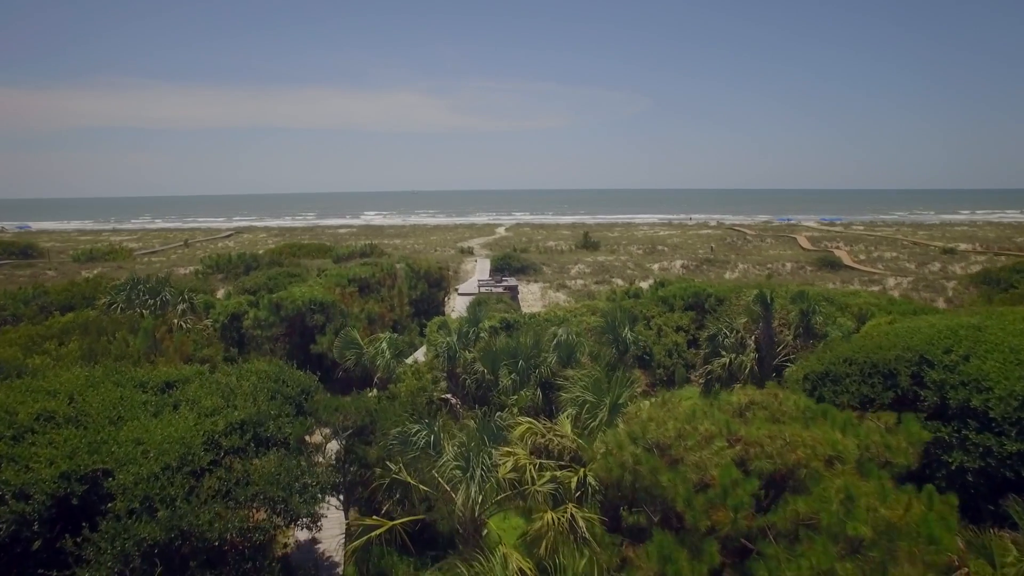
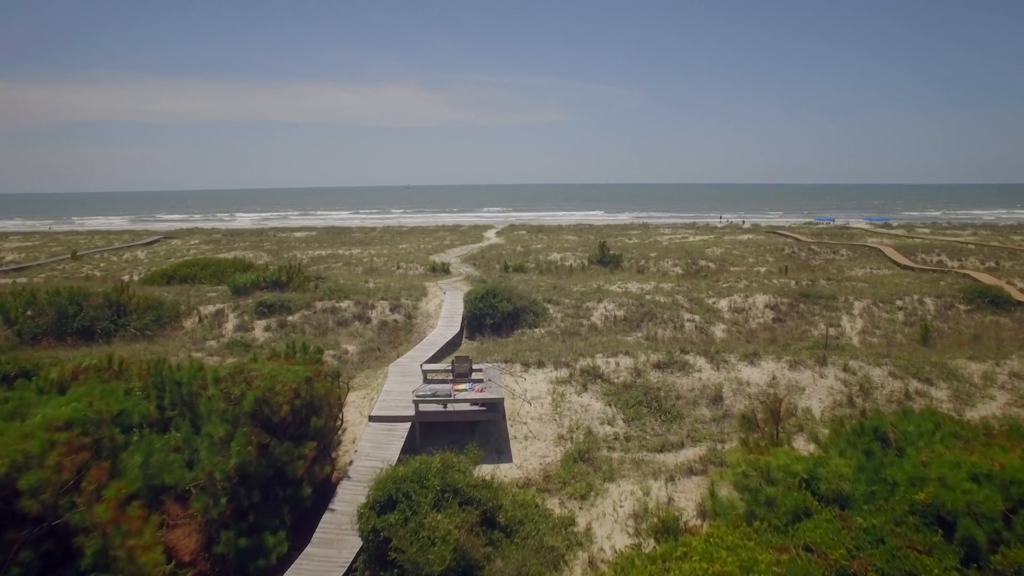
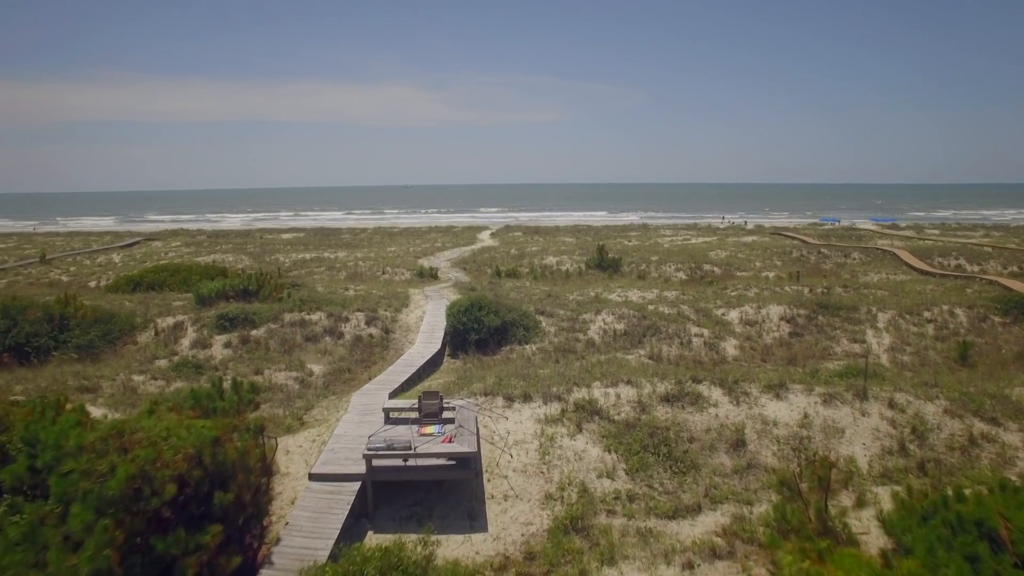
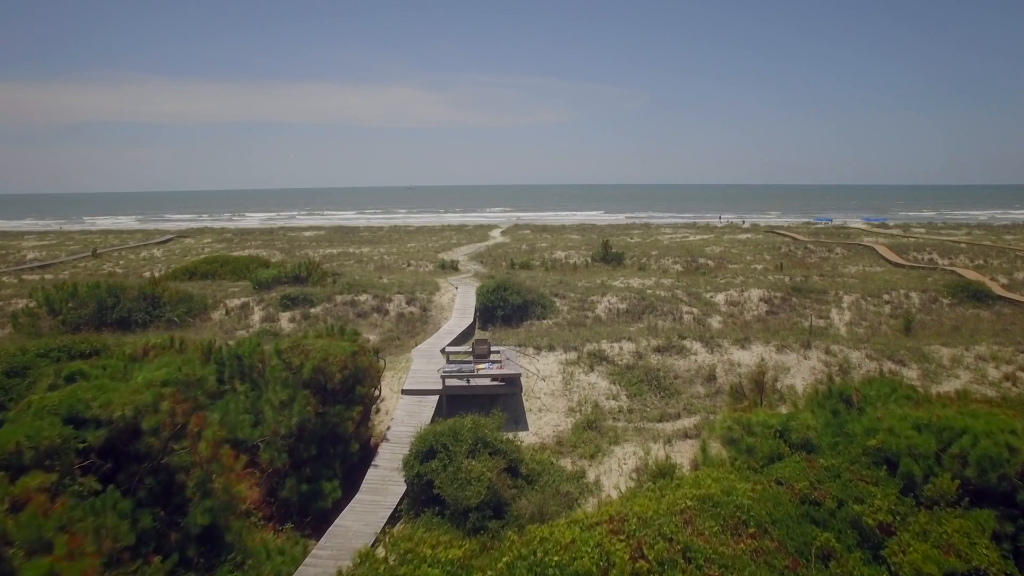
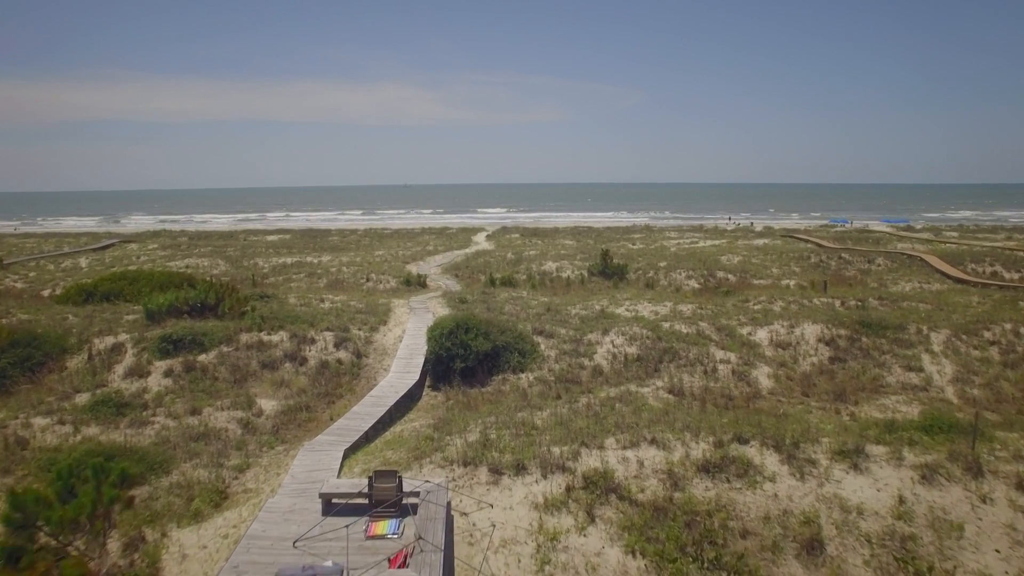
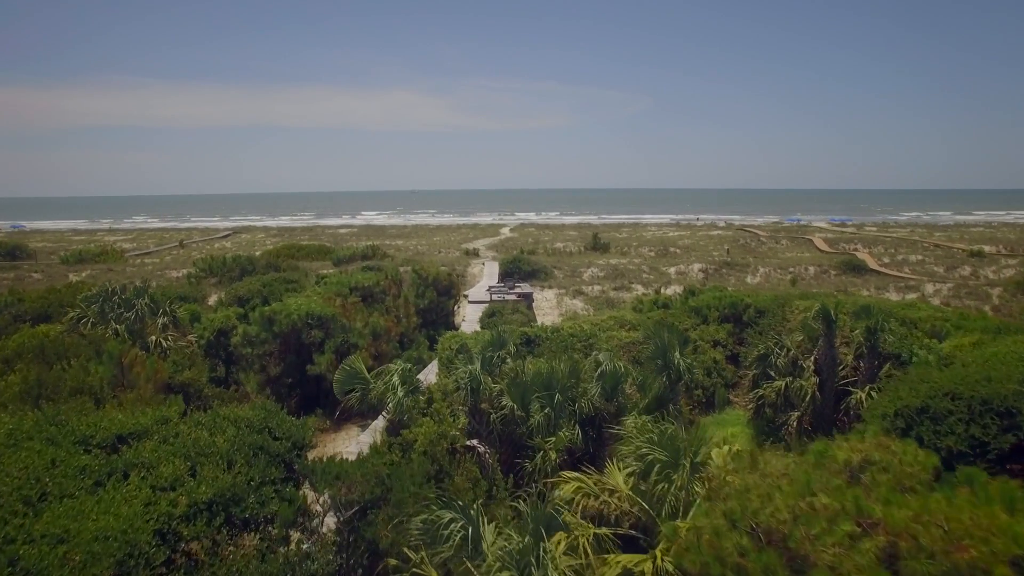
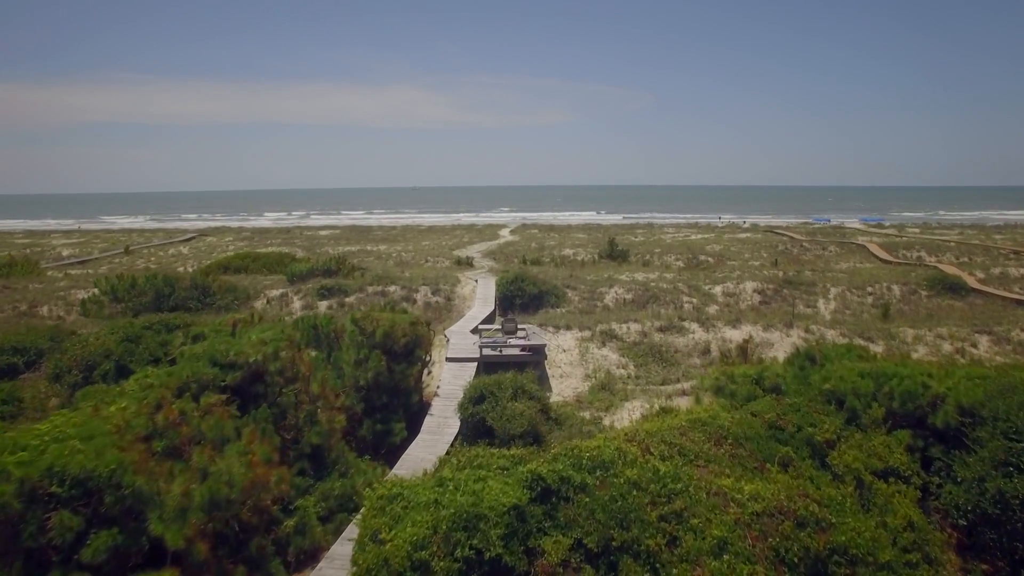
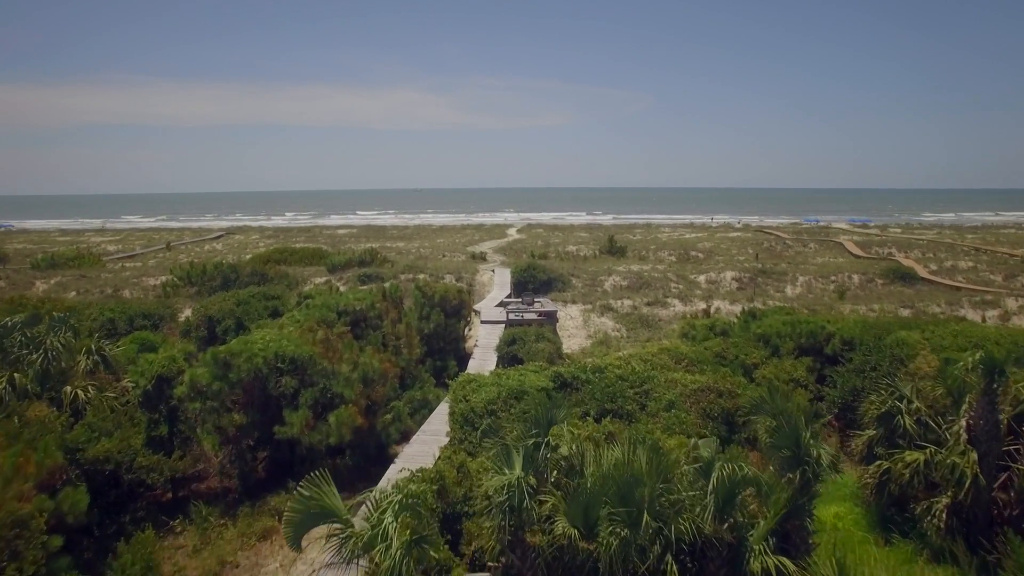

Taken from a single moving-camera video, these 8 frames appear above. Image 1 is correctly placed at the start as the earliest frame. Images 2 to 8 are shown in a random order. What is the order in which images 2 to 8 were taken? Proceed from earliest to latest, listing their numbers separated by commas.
6, 8, 7, 4, 2, 3, 5
